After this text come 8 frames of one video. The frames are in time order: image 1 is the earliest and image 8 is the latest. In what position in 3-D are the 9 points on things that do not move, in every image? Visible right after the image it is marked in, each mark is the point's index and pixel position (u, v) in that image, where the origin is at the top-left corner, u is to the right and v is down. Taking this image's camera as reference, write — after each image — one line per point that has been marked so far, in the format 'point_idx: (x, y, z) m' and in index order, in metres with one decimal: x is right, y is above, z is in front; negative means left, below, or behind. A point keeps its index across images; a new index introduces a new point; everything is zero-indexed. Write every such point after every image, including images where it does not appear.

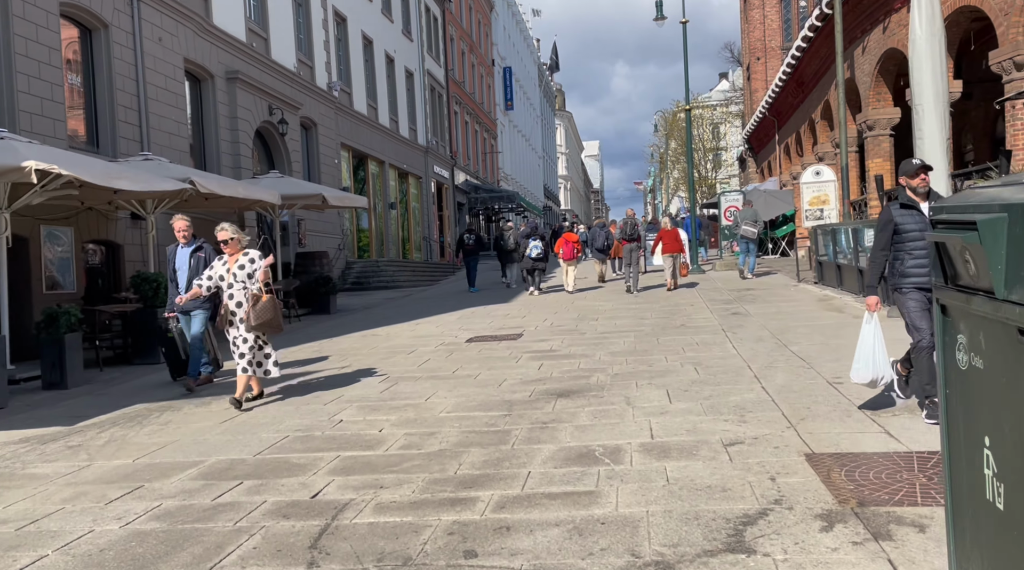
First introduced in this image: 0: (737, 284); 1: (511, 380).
0: (+4.6, 0.0, +17.0) m
1: (0.0, -0.9, +7.7) m
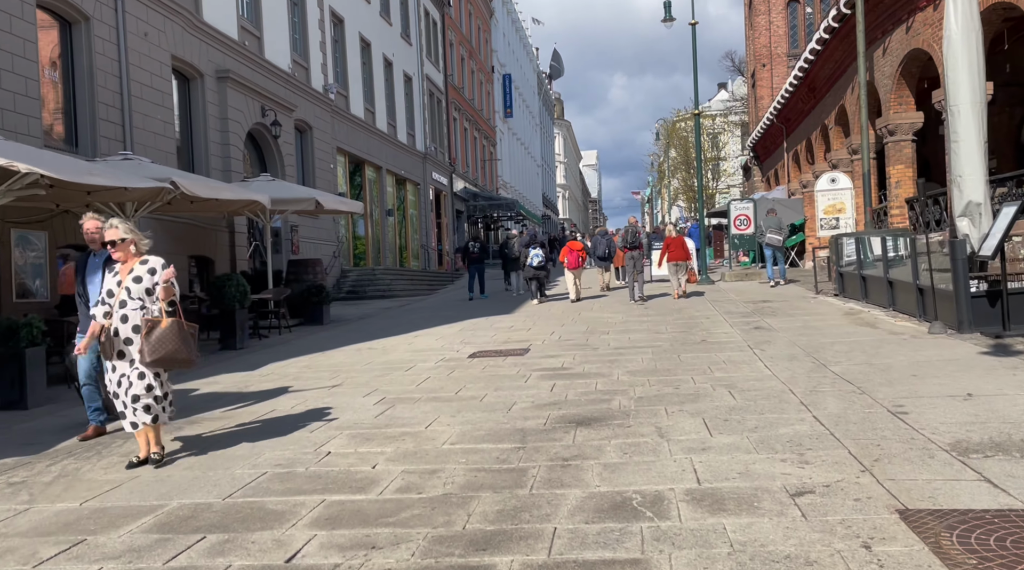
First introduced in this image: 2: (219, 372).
0: (+4.7, -0.2, +16.1) m
1: (+0.1, -1.0, +6.8) m
2: (-3.4, -1.0, +9.6) m
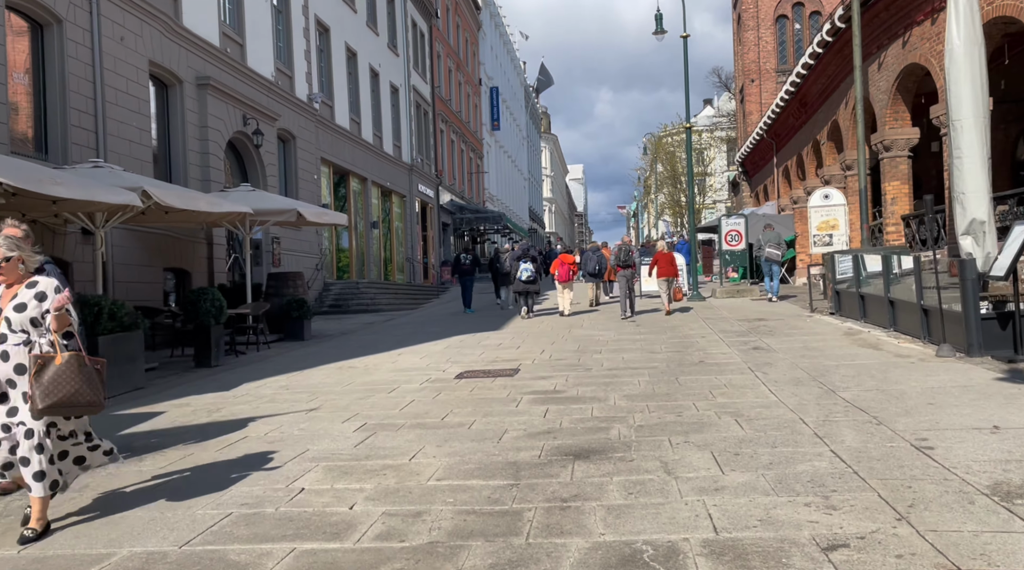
0: (+4.4, -0.5, +15.8) m
1: (0.0, -1.1, +6.3) m
2: (-3.6, -1.2, +9.1) m
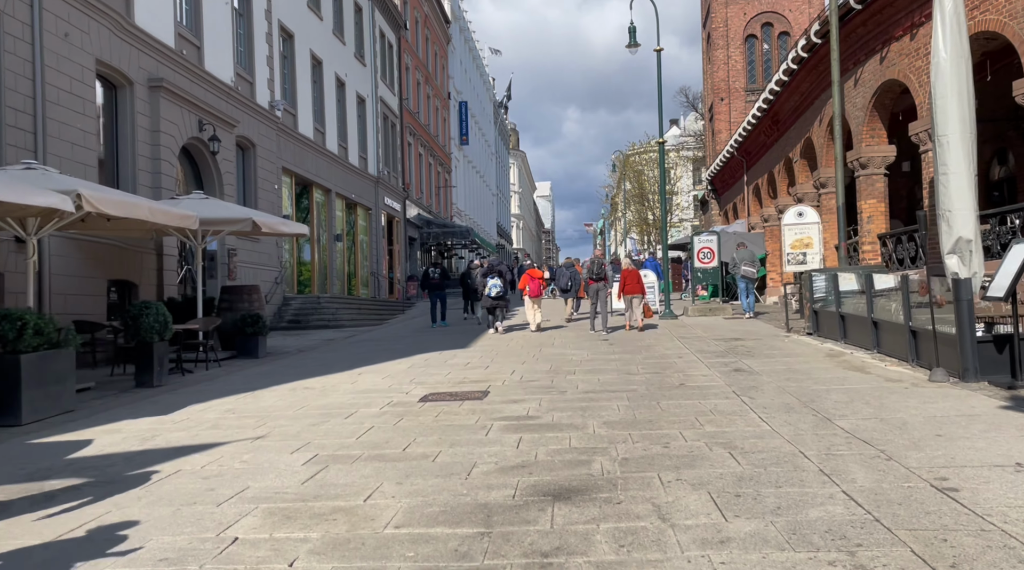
0: (+3.8, -0.9, +15.3) m
1: (-0.2, -1.2, +5.7) m
2: (-3.9, -1.3, +8.3) m
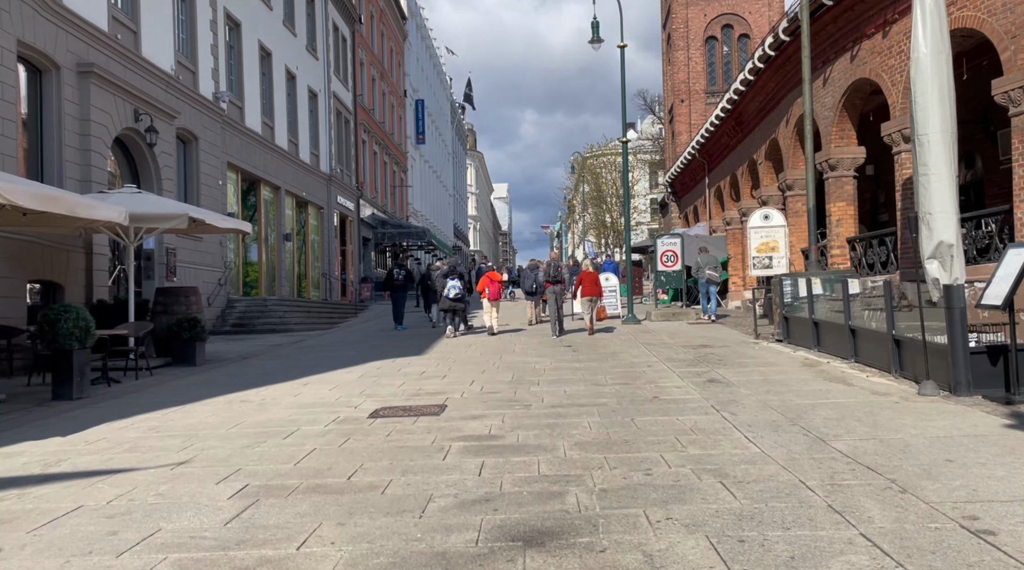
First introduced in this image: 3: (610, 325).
0: (+3.1, -1.0, +14.7) m
1: (-0.4, -1.3, +4.9) m
2: (-4.2, -1.3, +7.3) m
3: (+2.4, -1.0, +19.5) m
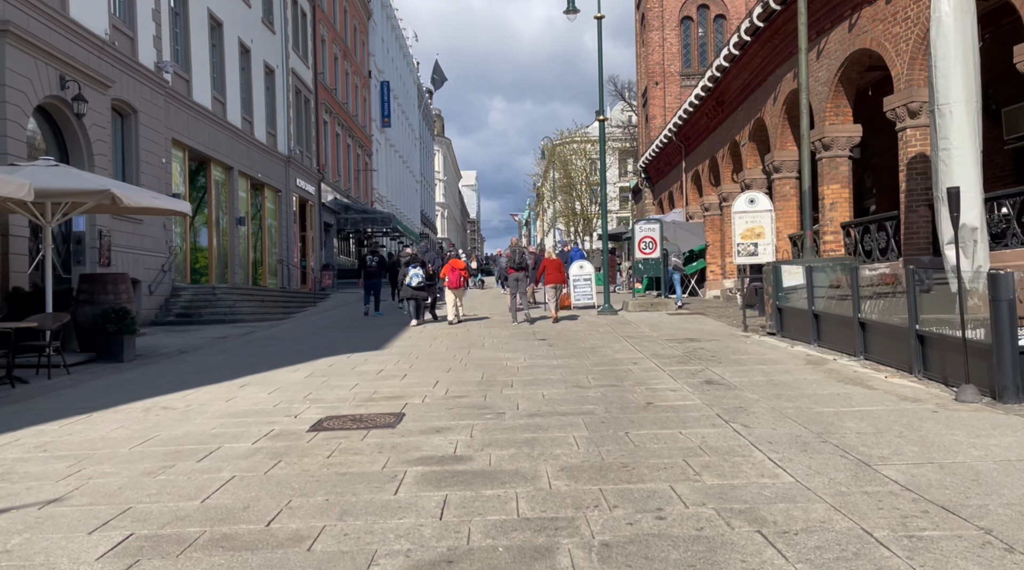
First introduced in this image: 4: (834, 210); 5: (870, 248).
0: (+2.6, -0.8, +13.5) m
1: (-0.6, -1.2, +3.6) m
2: (-4.4, -1.2, +5.8) m
3: (+1.7, -0.7, +18.3) m
4: (+5.6, +1.3, +14.4) m
5: (+5.9, +0.6, +13.5) m
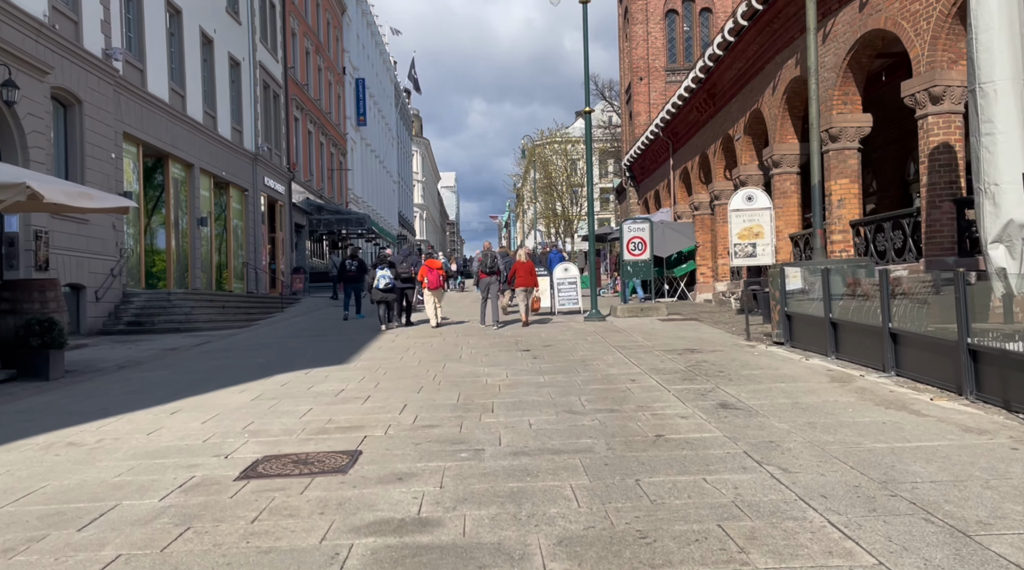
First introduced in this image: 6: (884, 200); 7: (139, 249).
0: (+2.3, -0.8, +12.3) m
1: (-0.6, -1.3, +2.3) m
2: (-4.6, -1.3, +4.5) m
3: (+1.3, -0.8, +17.1) m
4: (+5.3, +1.3, +13.3) m
5: (+5.6, +0.6, +12.4) m
6: (+7.7, +1.8, +17.1) m
7: (-8.6, +0.8, +19.1) m
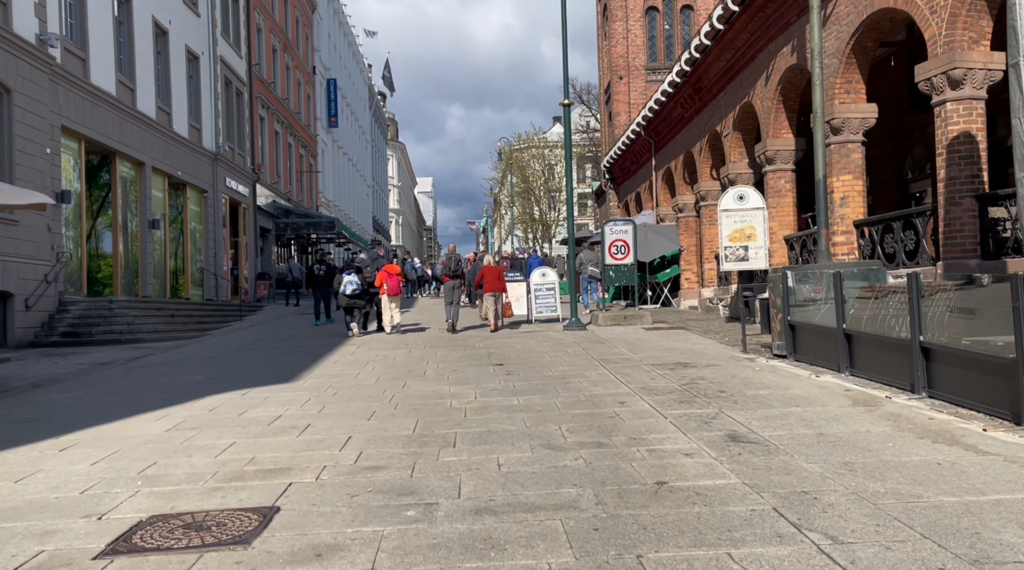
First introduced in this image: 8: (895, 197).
0: (+1.9, -0.9, +11.1) m
1: (-0.7, -1.3, +1.0) m
2: (-4.7, -1.3, +3.1) m
3: (+0.8, -0.9, +15.8) m
4: (+4.9, +1.2, +12.2) m
5: (+5.2, +0.5, +11.3) m
6: (+7.2, +1.6, +16.0) m
7: (-9.2, +0.7, +17.6) m
8: (+7.2, +1.7, +15.5) m
